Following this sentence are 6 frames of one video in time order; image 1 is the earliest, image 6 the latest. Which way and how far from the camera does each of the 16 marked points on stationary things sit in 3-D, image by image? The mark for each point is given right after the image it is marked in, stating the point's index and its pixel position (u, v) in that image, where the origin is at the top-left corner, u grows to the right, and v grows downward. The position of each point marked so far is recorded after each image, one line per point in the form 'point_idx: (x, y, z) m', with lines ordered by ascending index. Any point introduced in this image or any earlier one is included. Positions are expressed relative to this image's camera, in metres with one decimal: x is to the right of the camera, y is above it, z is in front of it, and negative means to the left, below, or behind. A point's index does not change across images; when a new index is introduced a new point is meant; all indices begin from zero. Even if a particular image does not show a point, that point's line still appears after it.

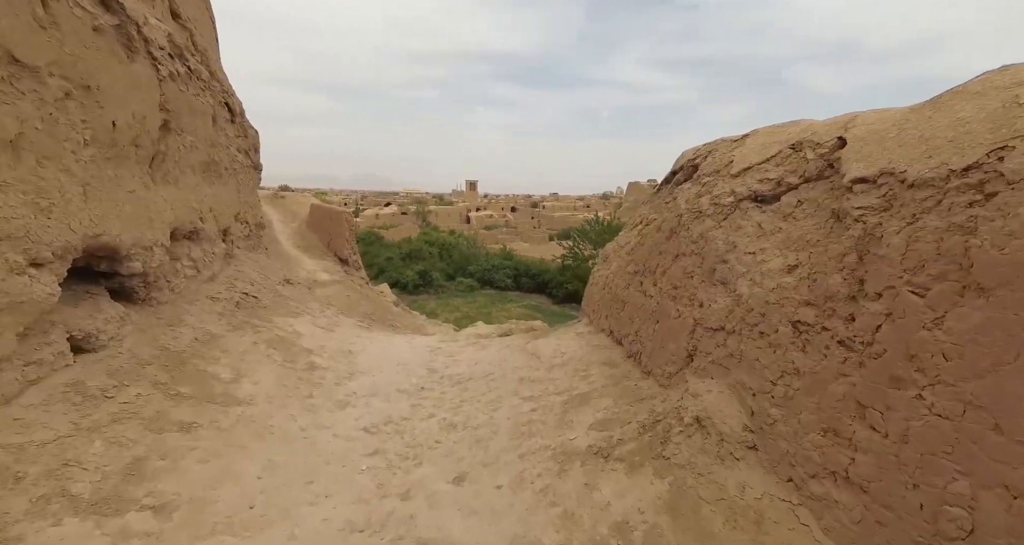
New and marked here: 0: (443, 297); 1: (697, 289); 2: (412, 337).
0: (-2.5, -0.7, +15.6) m
1: (+0.6, -0.1, +1.4) m
2: (-0.8, -0.5, +3.6) m
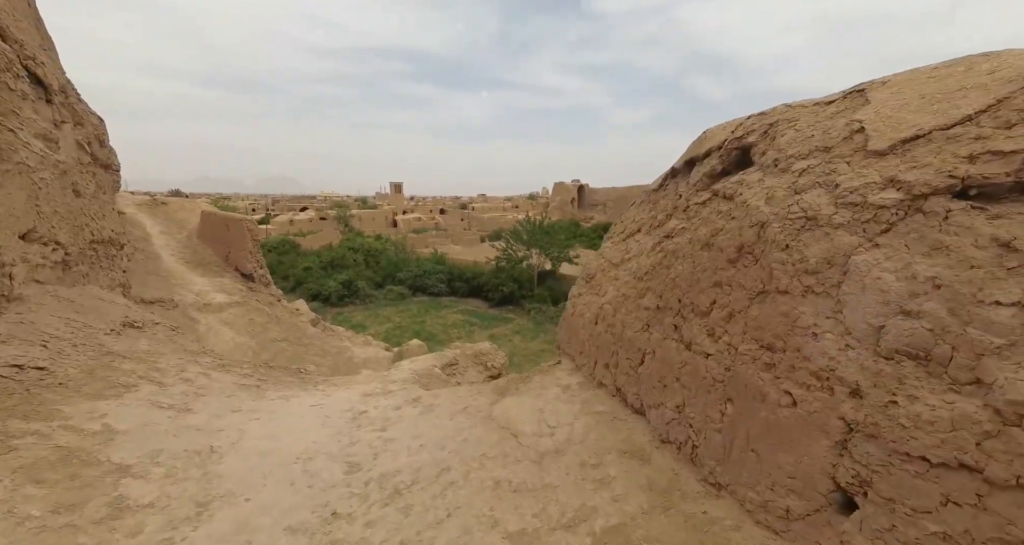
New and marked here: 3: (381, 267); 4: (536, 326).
0: (-4.7, -1.0, +14.3) m
1: (+0.6, -0.2, +0.8) m
2: (-1.1, -0.7, +2.6) m
3: (-5.1, +0.2, +16.5) m
4: (+0.4, -1.6, +14.1) m
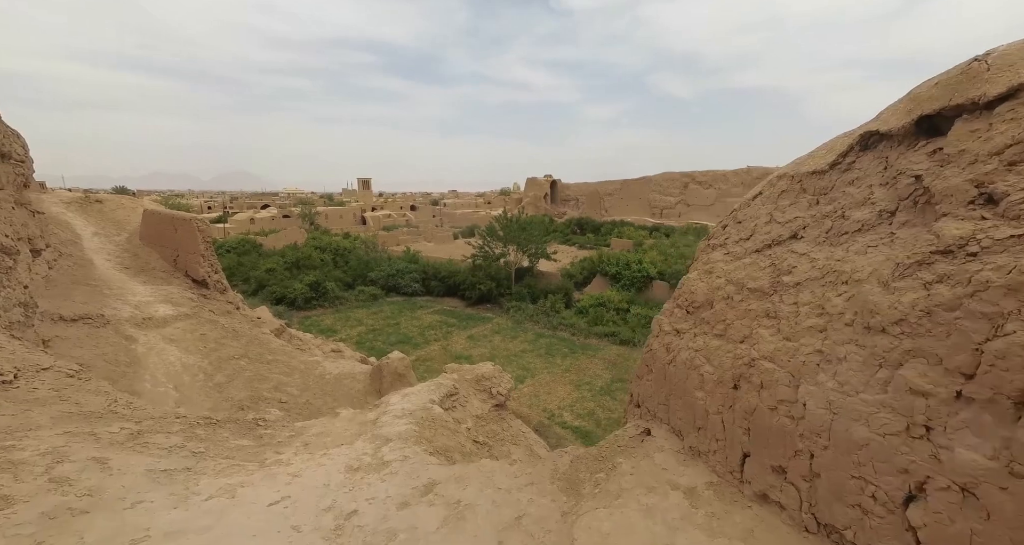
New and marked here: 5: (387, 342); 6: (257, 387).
0: (-5.2, -1.1, +13.3) m
1: (+0.9, -0.3, +0.1) m
2: (-0.9, -0.8, +1.9) m
3: (-5.8, +0.2, +15.4) m
4: (-0.1, -1.5, +13.4) m
5: (-3.4, -1.7, +11.4) m
6: (-3.4, -1.5, +5.7) m
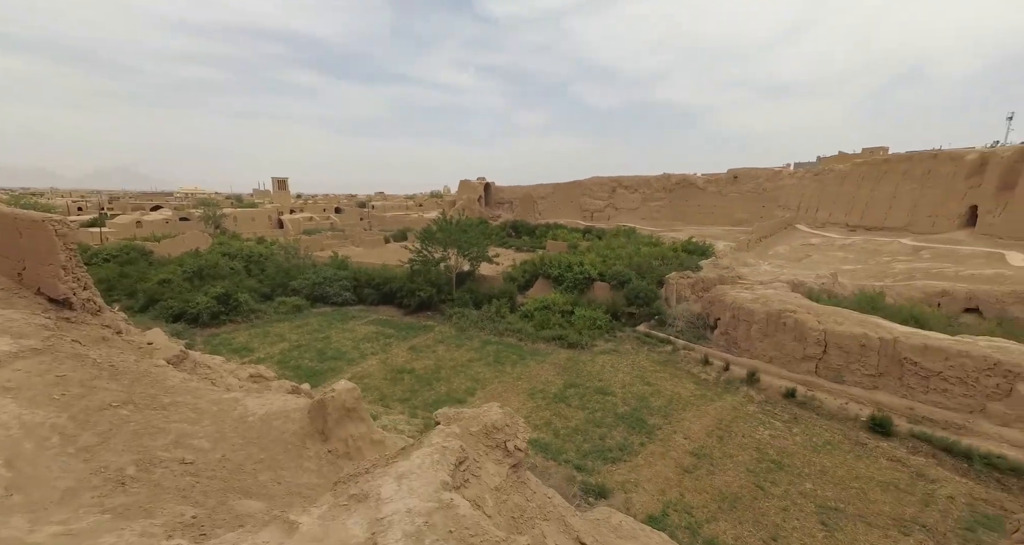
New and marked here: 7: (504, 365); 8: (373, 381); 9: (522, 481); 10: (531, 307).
0: (-6.5, -1.3, +11.2) m
1: (+1.6, -0.3, -0.8) m
2: (-0.4, -0.9, +0.7) m
3: (-7.4, -0.1, +13.3) m
4: (-1.5, -1.7, +12.2) m
5: (-4.4, -1.9, +9.6) m
6: (-3.4, -1.6, +4.1) m
7: (-0.3, -2.2, +10.3) m
8: (-2.9, -2.2, +9.1) m
9: (+0.1, -1.7, +3.4) m
10: (+0.5, -1.1, +13.3) m
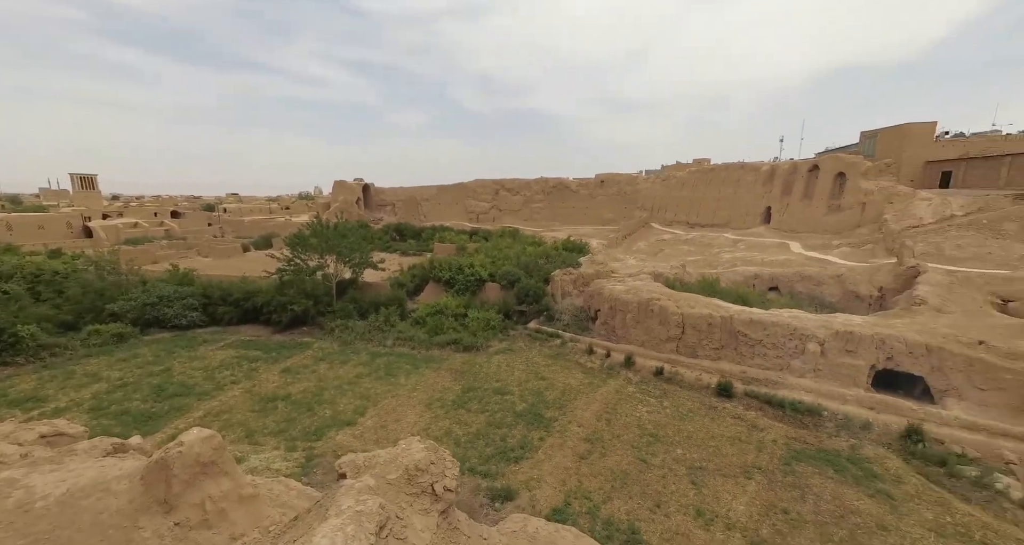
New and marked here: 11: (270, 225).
0: (-8.8, -1.8, +8.6) m
1: (+2.2, -0.1, -0.9) m
2: (-0.2, -0.8, -0.1) m
3: (-10.2, -0.7, +10.3) m
4: (-4.1, -1.8, +10.8) m
5: (-6.3, -2.2, +7.6) m
6: (-3.9, -1.8, +2.4) m
7: (-2.4, -2.2, +9.2) m
8: (-4.7, -2.4, +7.4) m
9: (-0.3, -1.6, +2.7) m
10: (-2.5, -1.2, +12.4) m
11: (-10.8, +2.1, +19.7) m
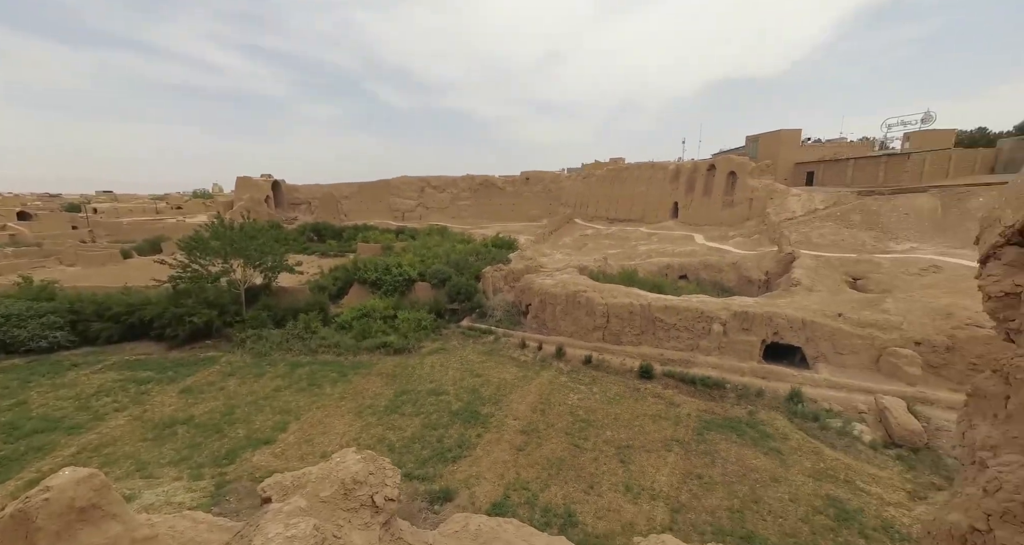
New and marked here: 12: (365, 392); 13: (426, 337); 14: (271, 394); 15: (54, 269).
0: (-9.8, -2.0, +6.8) m
1: (+2.4, +0.1, -0.8) m
2: (0.0, -0.7, -0.3) m
3: (-11.6, -1.0, +8.3) m
4: (-5.6, -1.9, +9.7) m
5: (-7.2, -2.3, +6.2) m
6: (-4.0, -1.8, +1.5) m
7: (-3.7, -2.2, +8.5) m
8: (-5.6, -2.5, +6.3) m
9: (-0.6, -1.5, +2.4) m
10: (-4.3, -1.1, +11.6) m
11: (-13.8, +1.8, +17.4) m
12: (-2.8, -2.3, +8.4) m
13: (-2.2, -1.6, +11.1) m
14: (-4.5, -2.3, +8.2) m
15: (-13.3, +0.2, +12.9) m
